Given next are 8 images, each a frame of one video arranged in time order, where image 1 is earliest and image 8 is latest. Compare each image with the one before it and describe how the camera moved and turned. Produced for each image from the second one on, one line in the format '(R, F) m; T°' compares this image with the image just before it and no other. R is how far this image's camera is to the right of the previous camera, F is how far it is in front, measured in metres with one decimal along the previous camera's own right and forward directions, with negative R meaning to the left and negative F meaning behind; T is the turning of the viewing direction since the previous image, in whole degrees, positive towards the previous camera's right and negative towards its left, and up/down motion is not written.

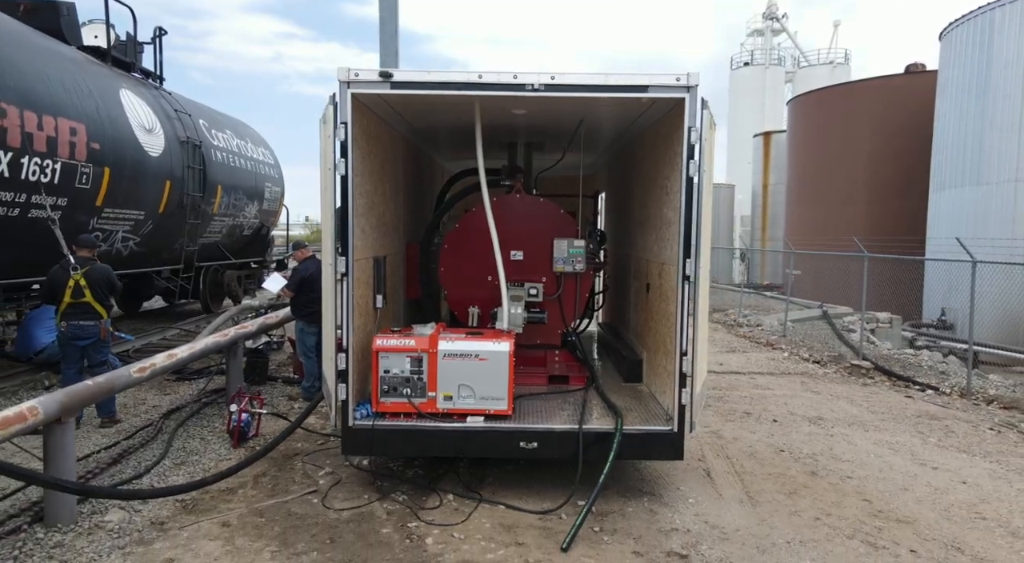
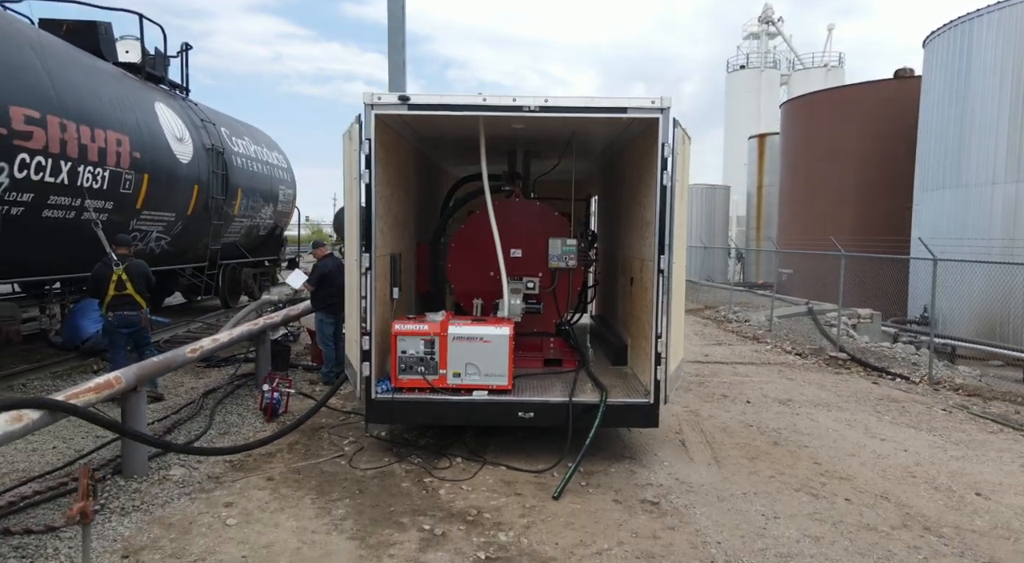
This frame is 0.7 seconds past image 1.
(0.0, -0.7) m; 0°
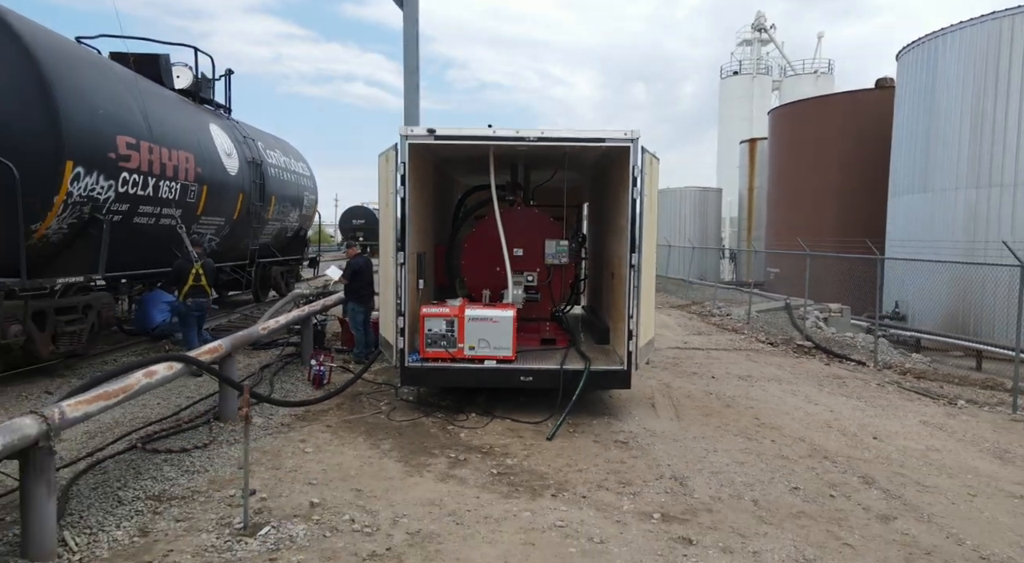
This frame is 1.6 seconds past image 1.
(0.0, -1.3) m; 0°
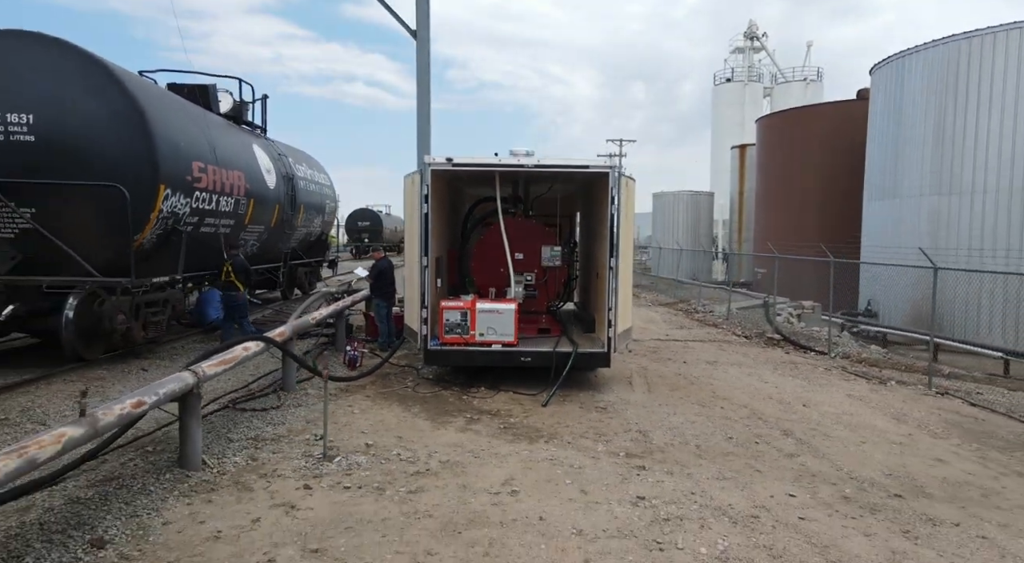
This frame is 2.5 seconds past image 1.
(0.0, -1.4) m; 0°
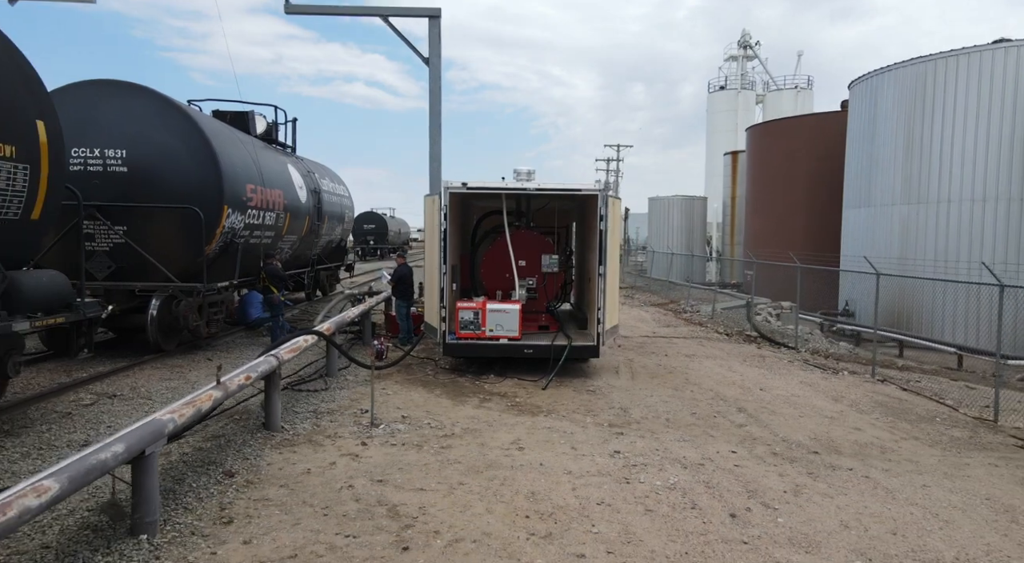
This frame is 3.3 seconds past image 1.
(-0.1, -1.4) m; 0°
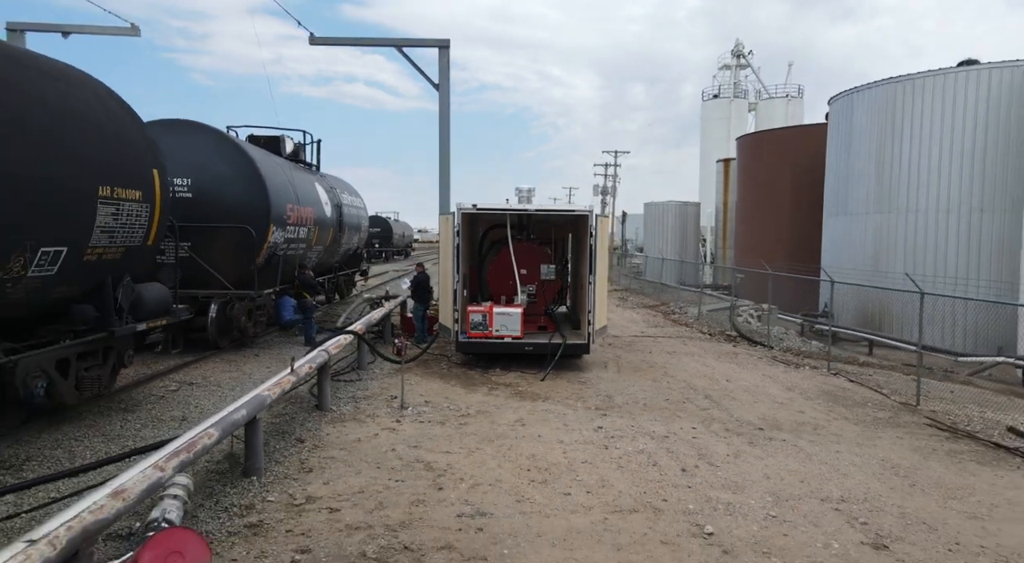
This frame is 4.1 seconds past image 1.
(0.0, -1.5) m; 0°
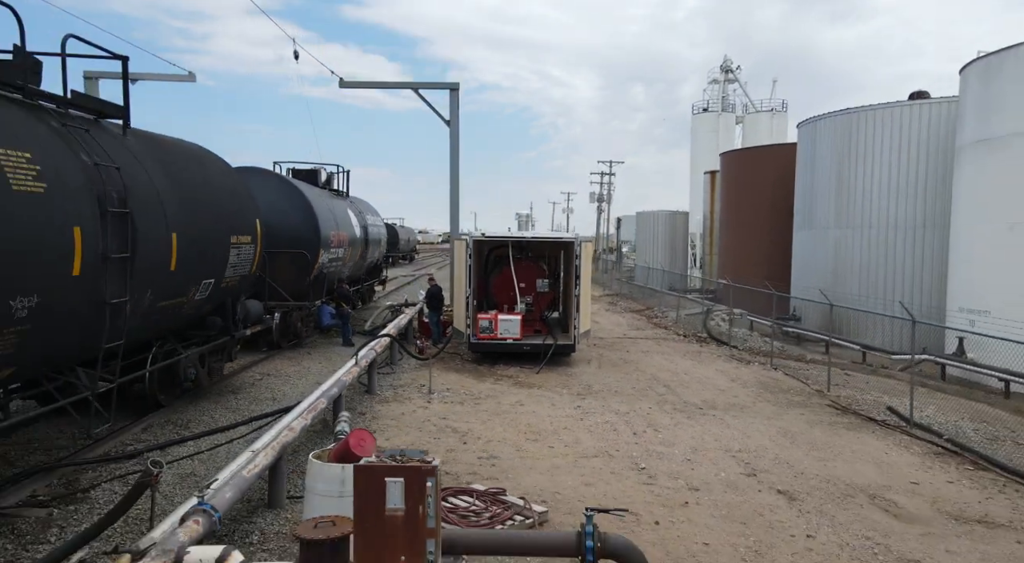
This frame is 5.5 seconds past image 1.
(0.0, -2.5) m; 0°
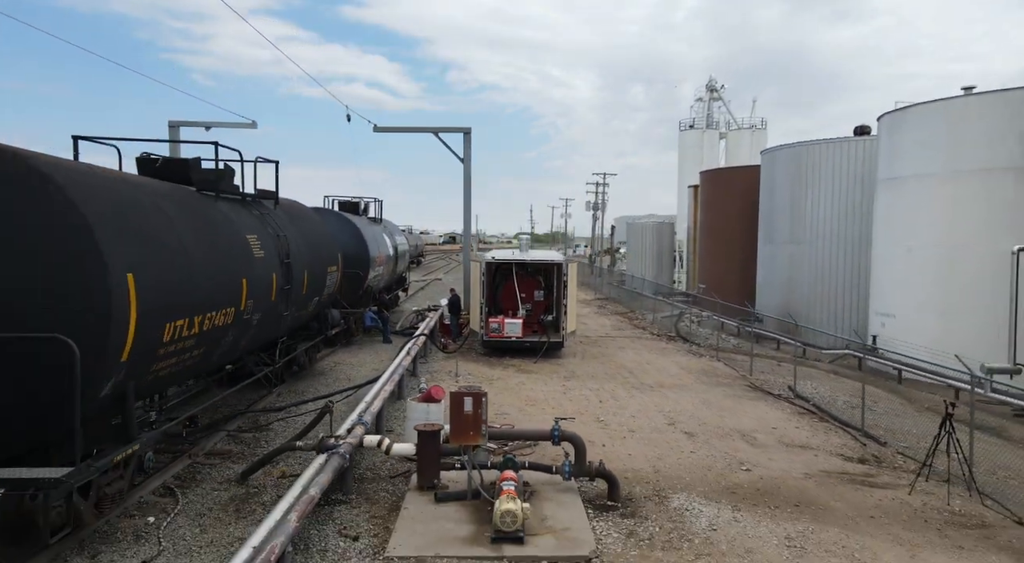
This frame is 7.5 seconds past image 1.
(-0.1, -3.9) m; 0°
